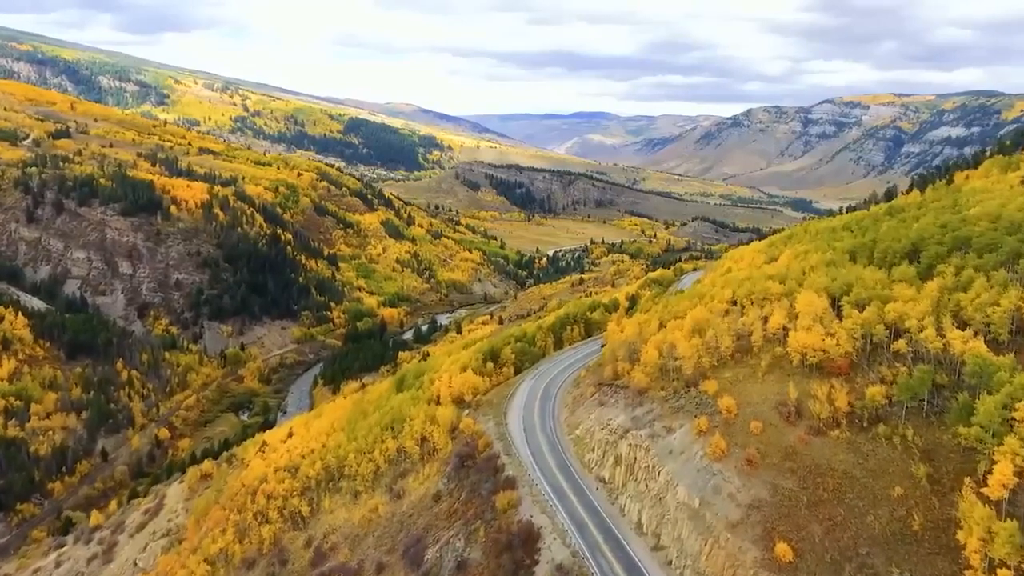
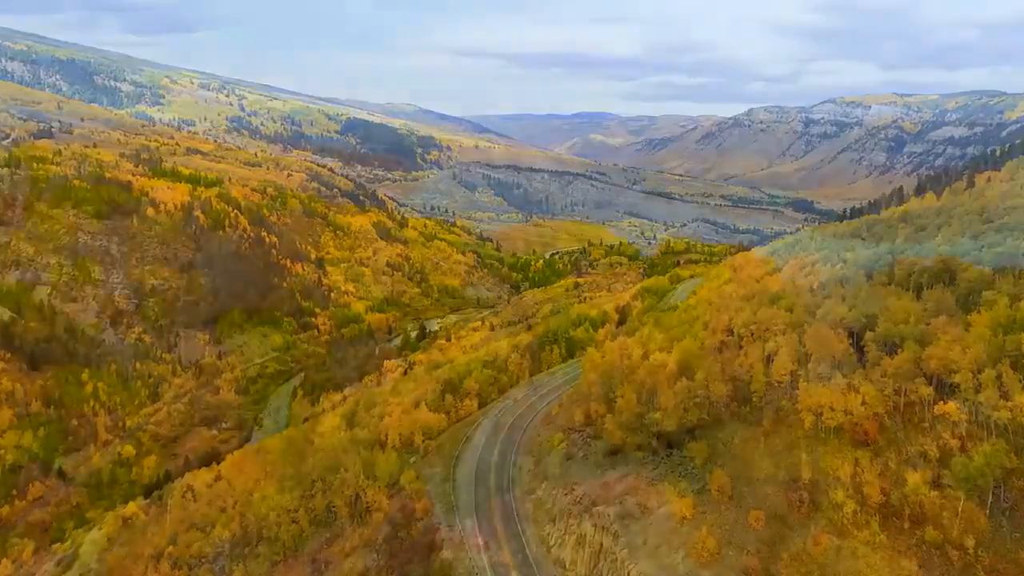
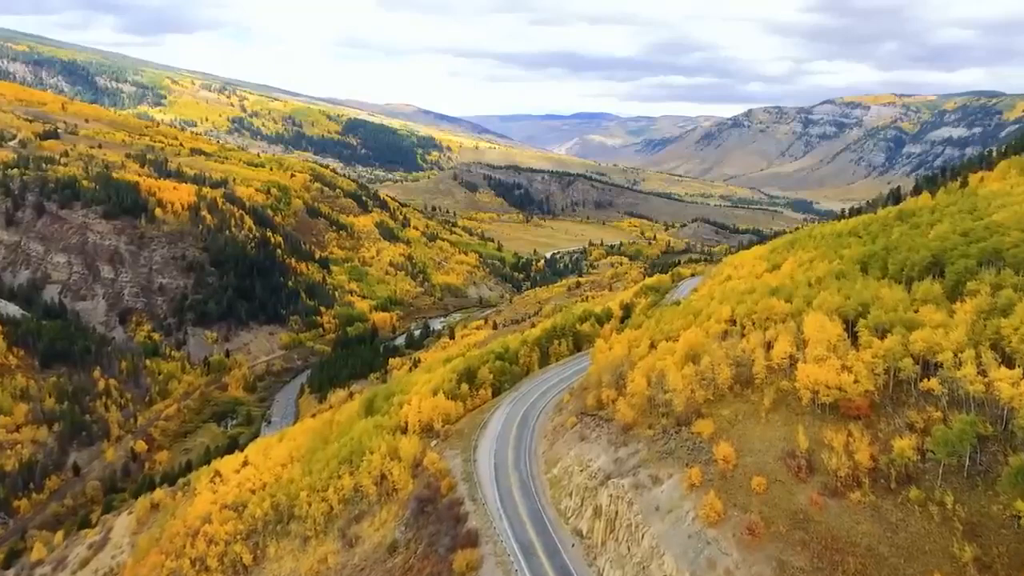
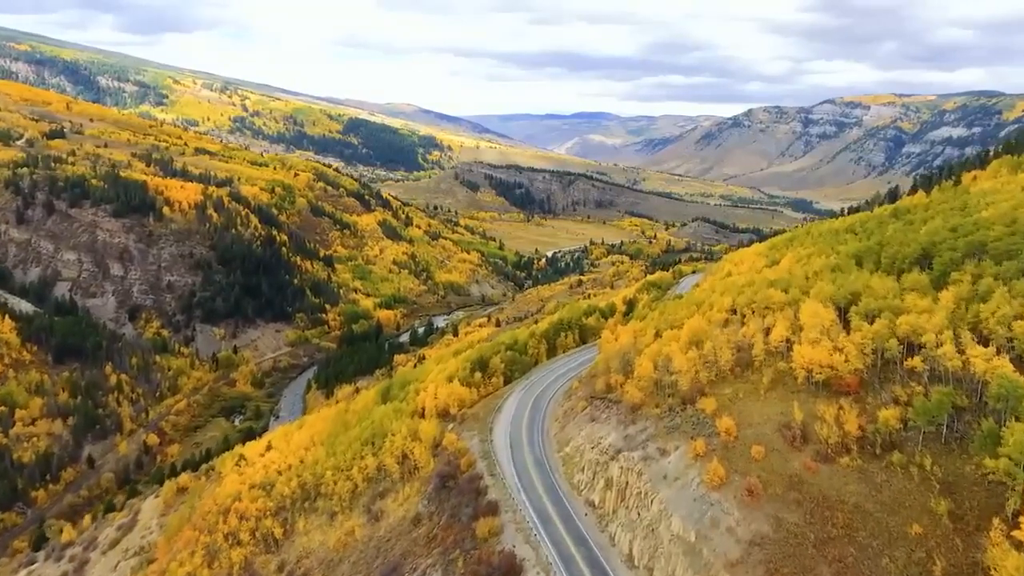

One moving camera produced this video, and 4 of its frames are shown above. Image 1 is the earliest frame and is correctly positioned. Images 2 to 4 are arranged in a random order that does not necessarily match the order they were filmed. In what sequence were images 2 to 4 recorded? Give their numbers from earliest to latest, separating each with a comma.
4, 3, 2
